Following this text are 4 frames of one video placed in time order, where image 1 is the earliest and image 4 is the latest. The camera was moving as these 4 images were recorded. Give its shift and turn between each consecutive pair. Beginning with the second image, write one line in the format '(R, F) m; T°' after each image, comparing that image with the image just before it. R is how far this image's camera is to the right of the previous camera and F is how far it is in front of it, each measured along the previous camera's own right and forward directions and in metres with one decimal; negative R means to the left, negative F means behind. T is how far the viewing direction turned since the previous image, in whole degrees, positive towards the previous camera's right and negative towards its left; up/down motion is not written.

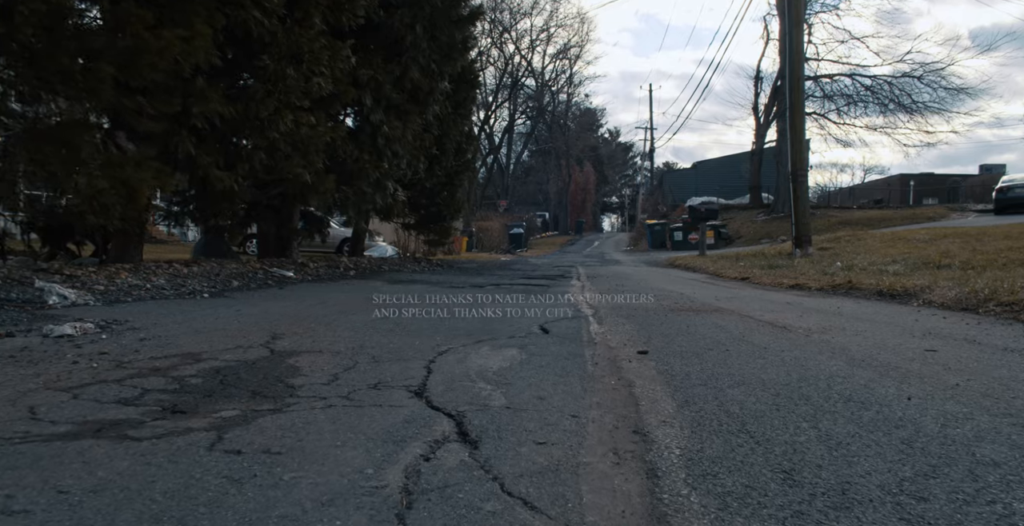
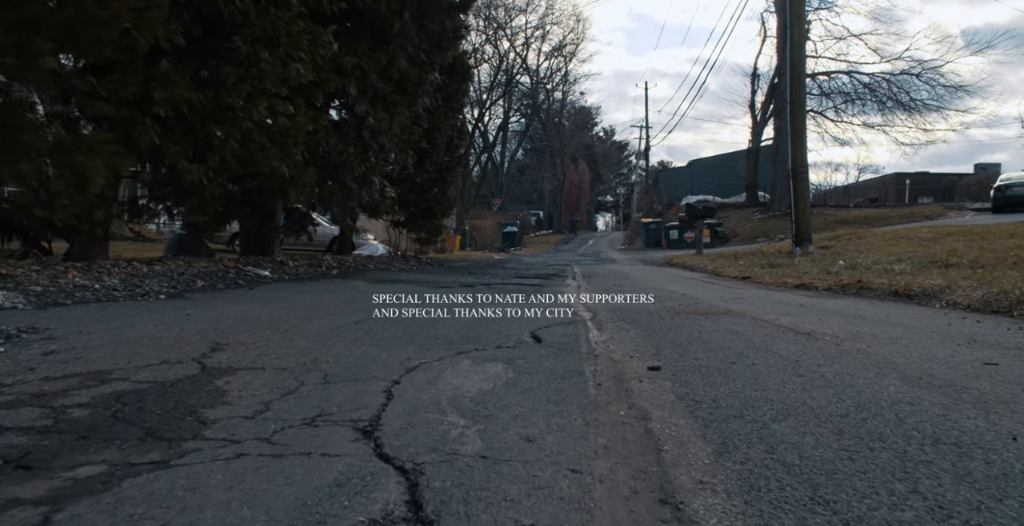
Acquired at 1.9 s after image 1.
(+0.1, +0.6) m; +1°
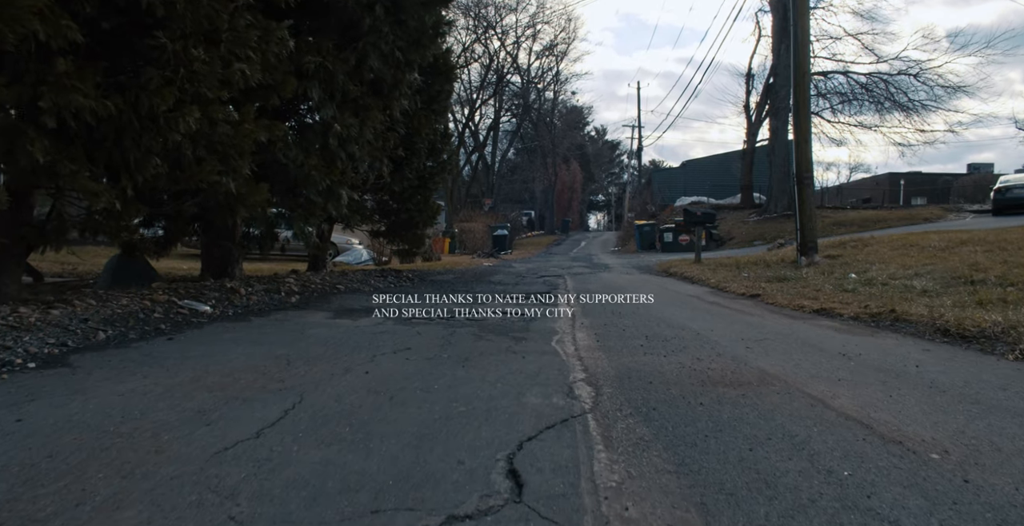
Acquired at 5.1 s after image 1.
(+0.1, +1.4) m; +1°
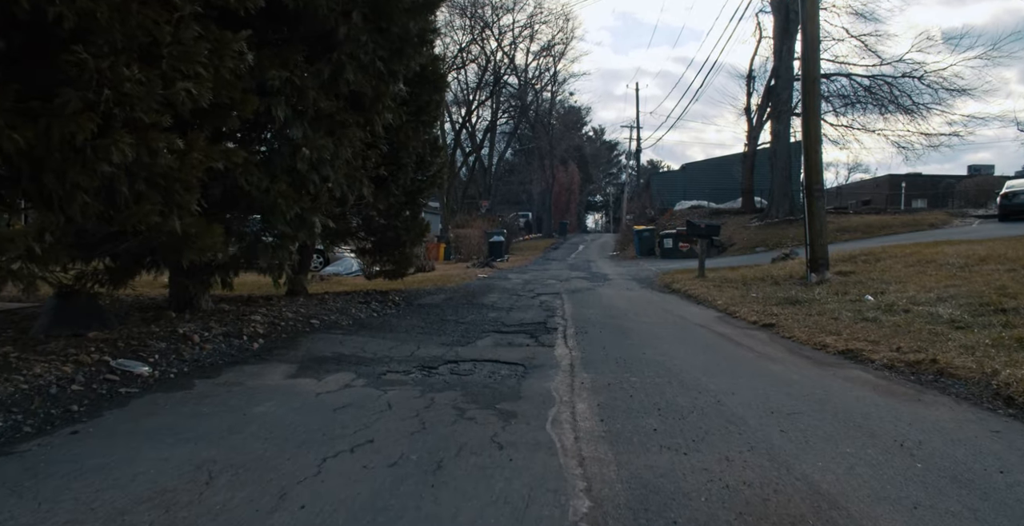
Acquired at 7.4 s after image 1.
(+0.1, +1.2) m; 0°
